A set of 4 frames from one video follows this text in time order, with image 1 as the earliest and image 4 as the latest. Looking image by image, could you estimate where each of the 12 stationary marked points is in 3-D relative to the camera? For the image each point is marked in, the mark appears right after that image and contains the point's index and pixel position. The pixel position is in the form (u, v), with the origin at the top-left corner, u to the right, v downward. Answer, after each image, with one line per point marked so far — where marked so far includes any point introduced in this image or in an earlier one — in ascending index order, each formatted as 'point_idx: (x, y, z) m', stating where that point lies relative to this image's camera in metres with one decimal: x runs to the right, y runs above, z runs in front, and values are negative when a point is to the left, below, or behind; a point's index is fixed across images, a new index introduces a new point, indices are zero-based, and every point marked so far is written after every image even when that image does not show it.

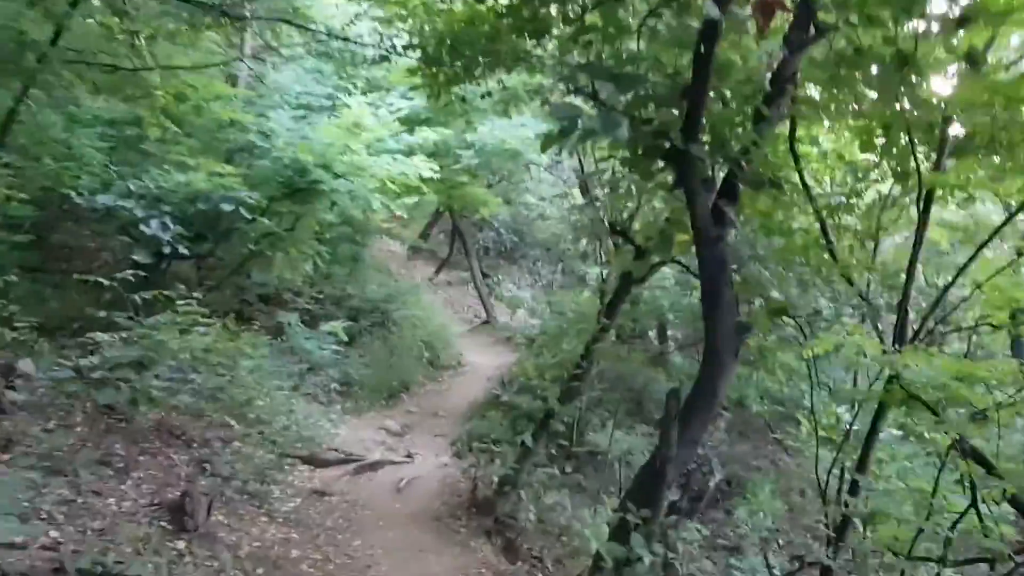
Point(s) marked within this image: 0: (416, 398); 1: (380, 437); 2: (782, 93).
0: (-1.3, -1.5, +12.2) m
1: (-1.5, -1.7, +10.2) m
2: (+1.3, +0.9, +4.2) m
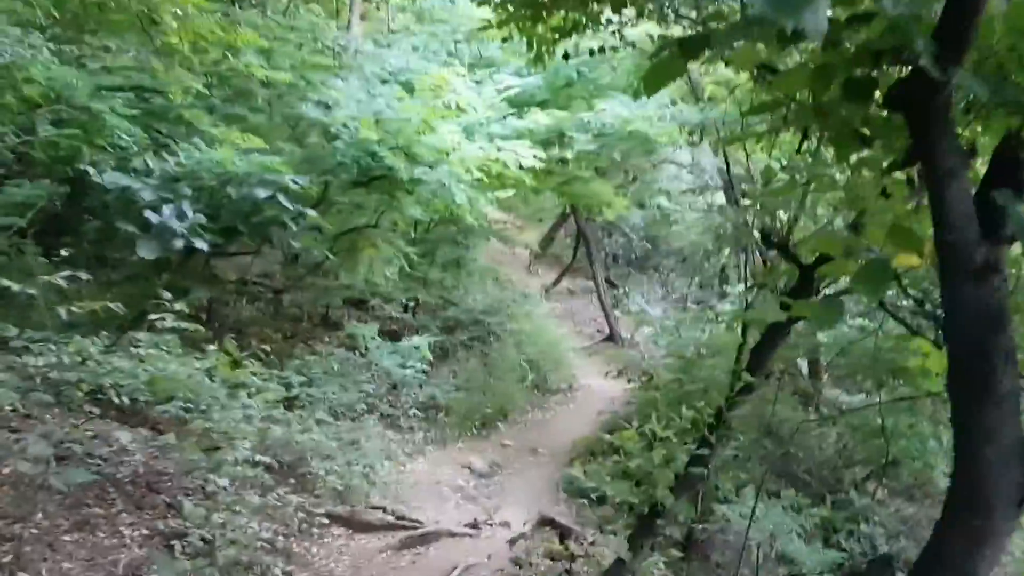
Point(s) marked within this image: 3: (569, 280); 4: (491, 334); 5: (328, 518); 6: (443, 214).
0: (0.0, -1.6, +10.4) m
1: (-0.5, -1.8, +8.6) m
2: (+1.5, +0.7, +2.2) m
3: (+1.1, +0.2, +18.5) m
4: (-0.3, -0.6, +11.6) m
5: (-1.2, -1.5, +5.7) m
6: (-0.8, +0.8, +10.0) m
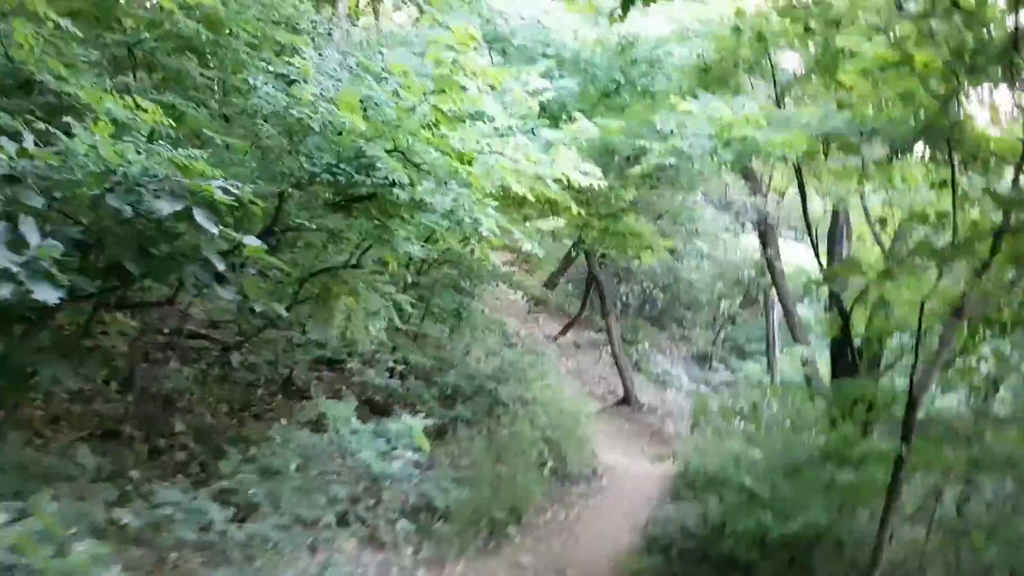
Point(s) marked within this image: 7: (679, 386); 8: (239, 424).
0: (+0.2, -2.2, +7.9) m
1: (-0.3, -2.3, +6.0) m
2: (+1.9, +0.5, -0.2) m
3: (+1.1, -0.8, +16.1) m
4: (-0.1, -1.2, +9.1) m
5: (-0.9, -1.8, +3.2) m
6: (-0.6, +0.3, +7.5) m
7: (+2.7, -1.6, +14.6) m
8: (-2.1, -1.0, +7.0) m
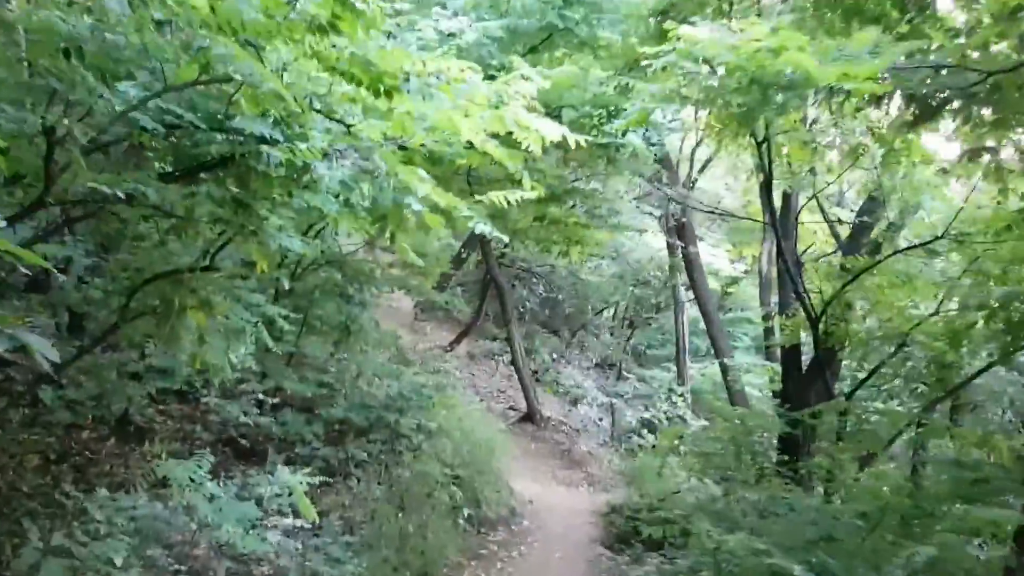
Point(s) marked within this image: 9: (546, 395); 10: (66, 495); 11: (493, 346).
0: (-0.4, -2.2, +6.2) m
1: (-0.6, -2.3, +4.3) m
2: (+2.4, +0.5, -1.6) m
3: (-0.7, -0.9, +14.5) m
4: (-0.9, -1.3, +7.4) m
5: (-0.8, -1.8, +1.4) m
6: (-1.1, +0.2, +5.7) m
7: (+1.1, -1.6, +13.2) m
8: (-2.6, -1.1, +5.0) m
9: (+0.5, -1.6, +13.0) m
10: (-2.5, -1.2, +4.9) m
11: (-0.3, -0.9, +14.5) m
